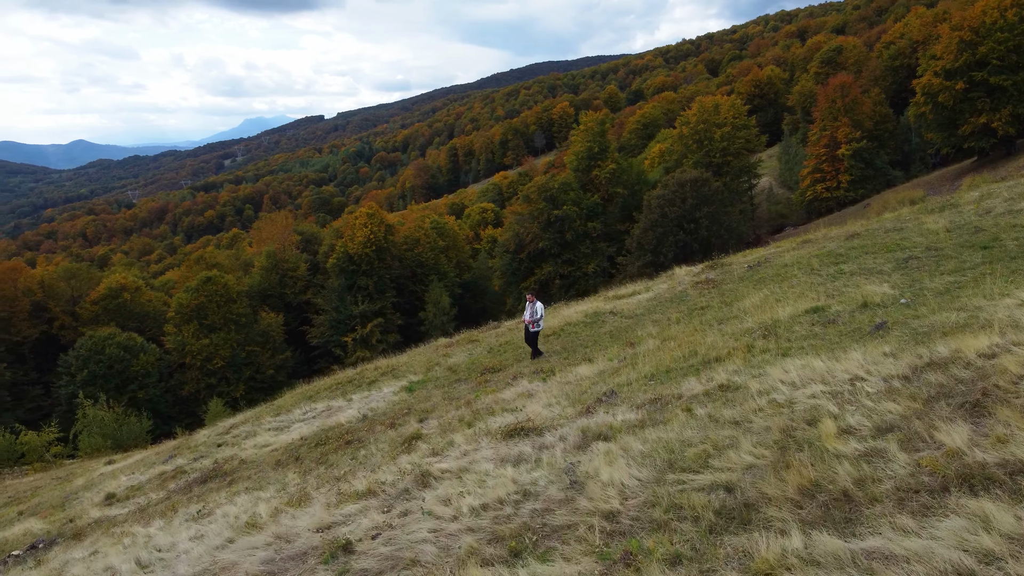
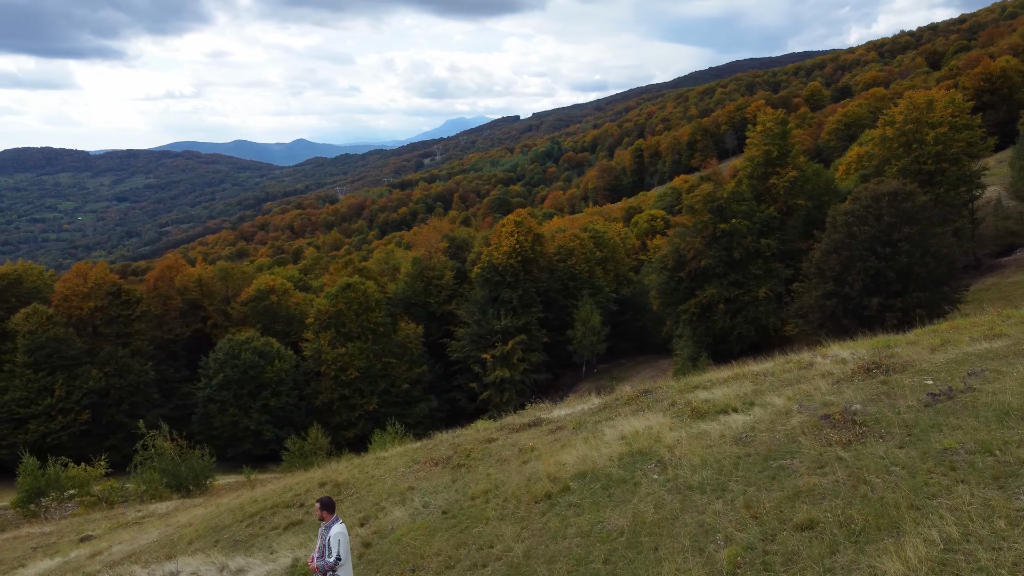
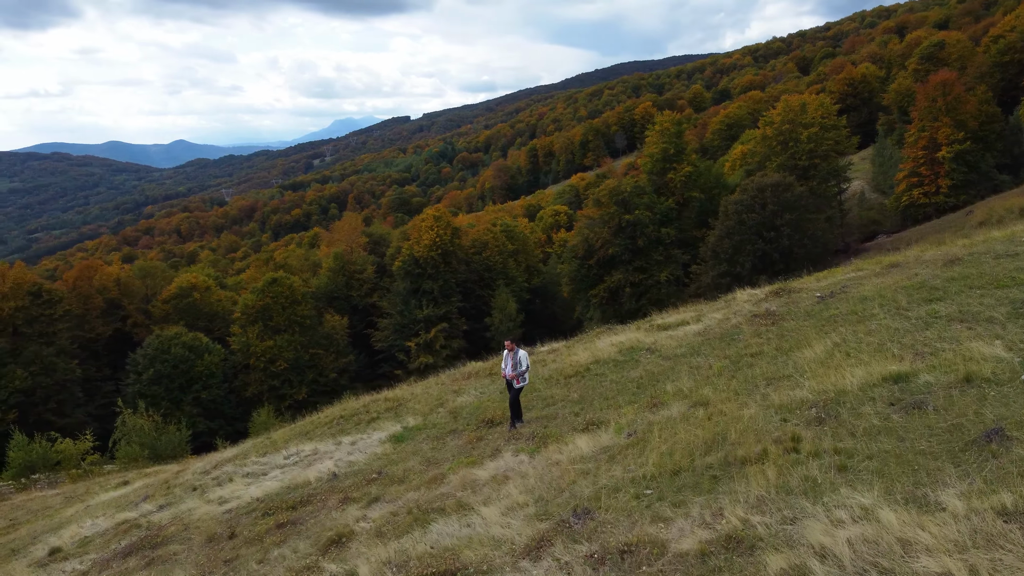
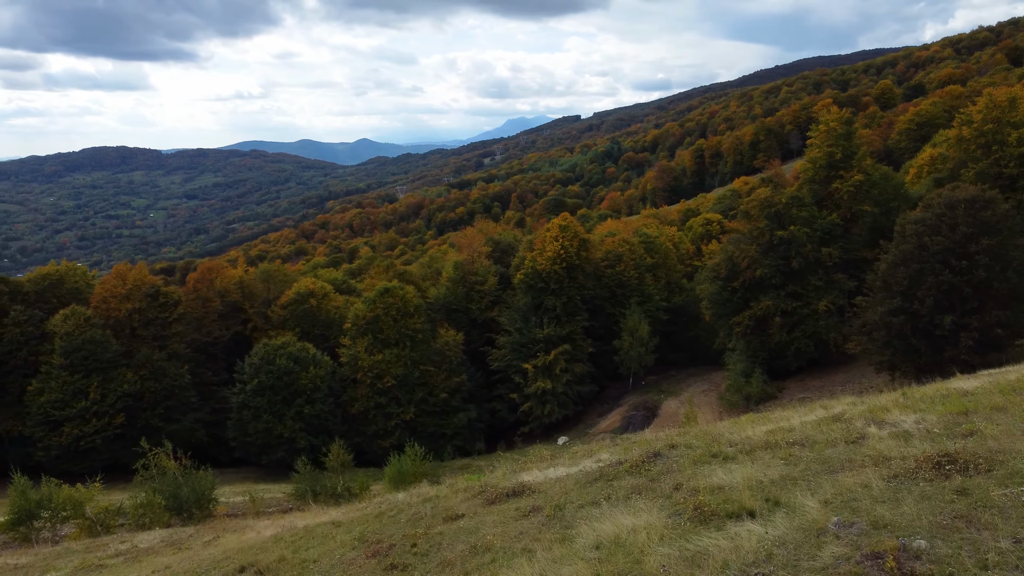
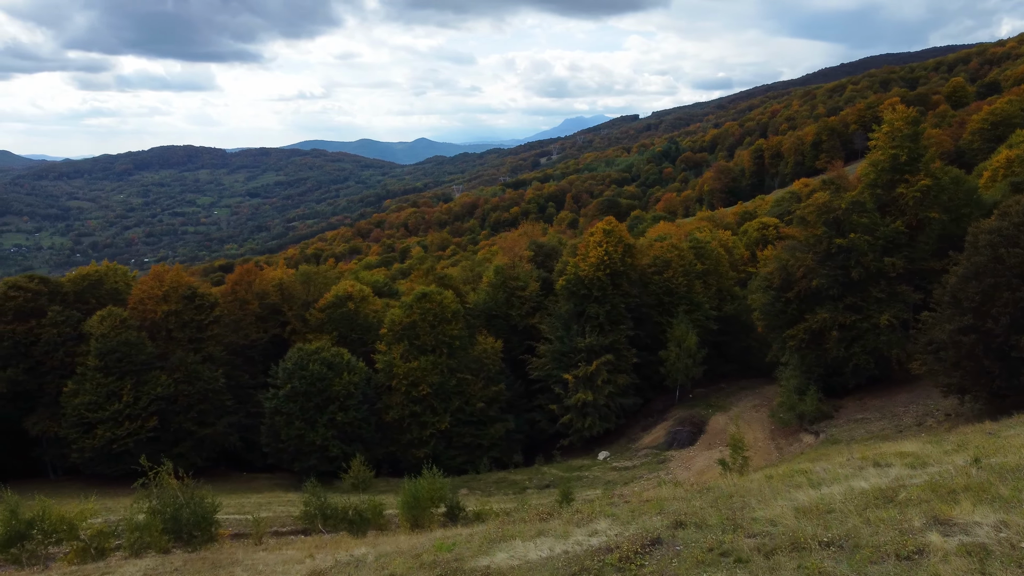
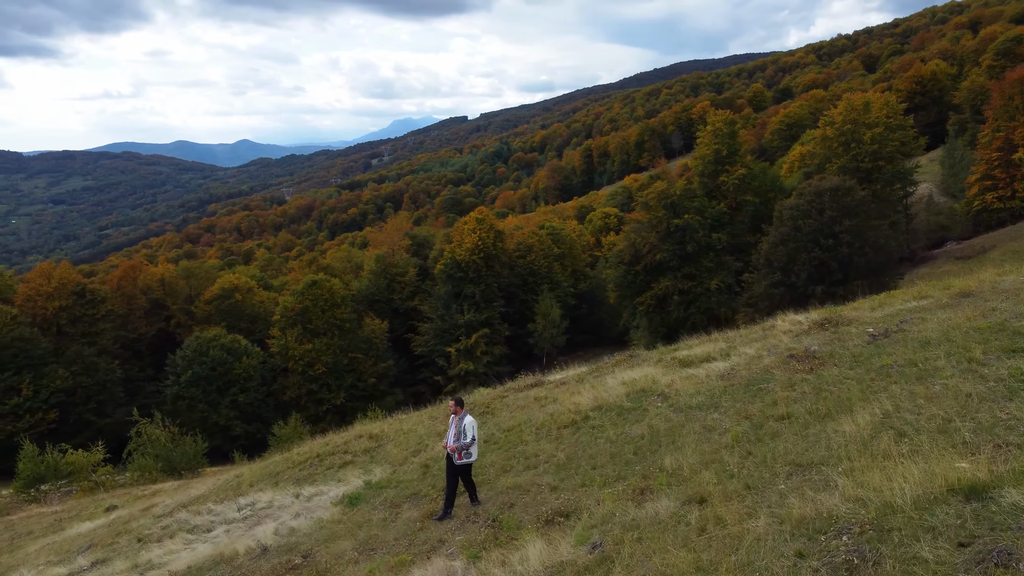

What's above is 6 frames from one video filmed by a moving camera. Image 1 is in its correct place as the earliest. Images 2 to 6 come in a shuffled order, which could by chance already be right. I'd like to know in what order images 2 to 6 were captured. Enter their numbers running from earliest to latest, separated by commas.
3, 6, 2, 4, 5
